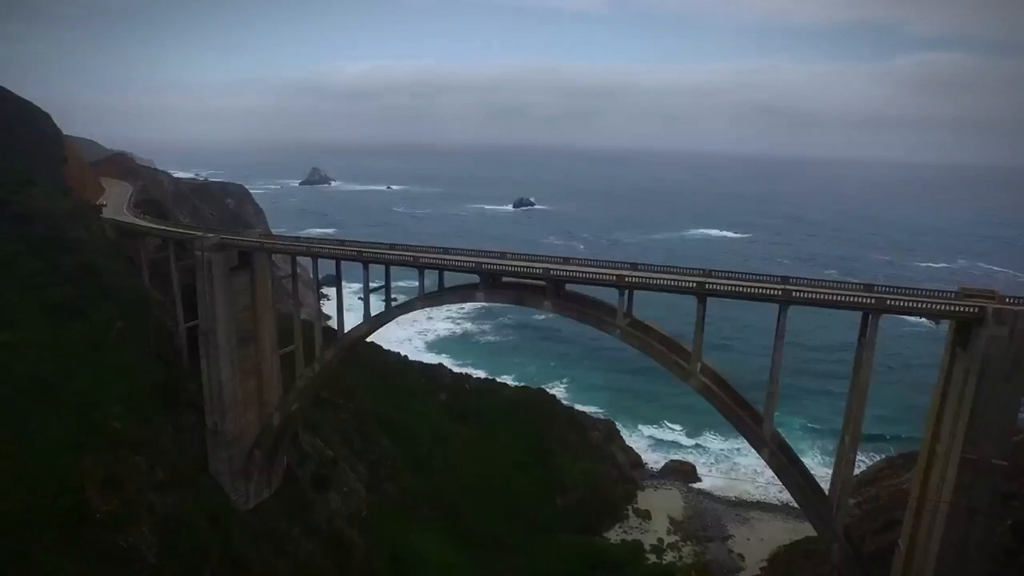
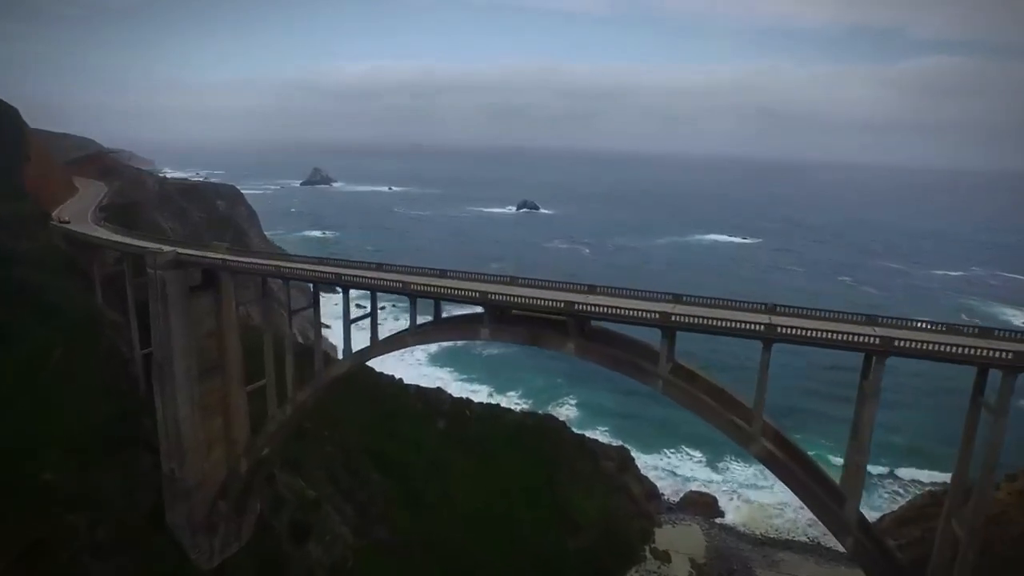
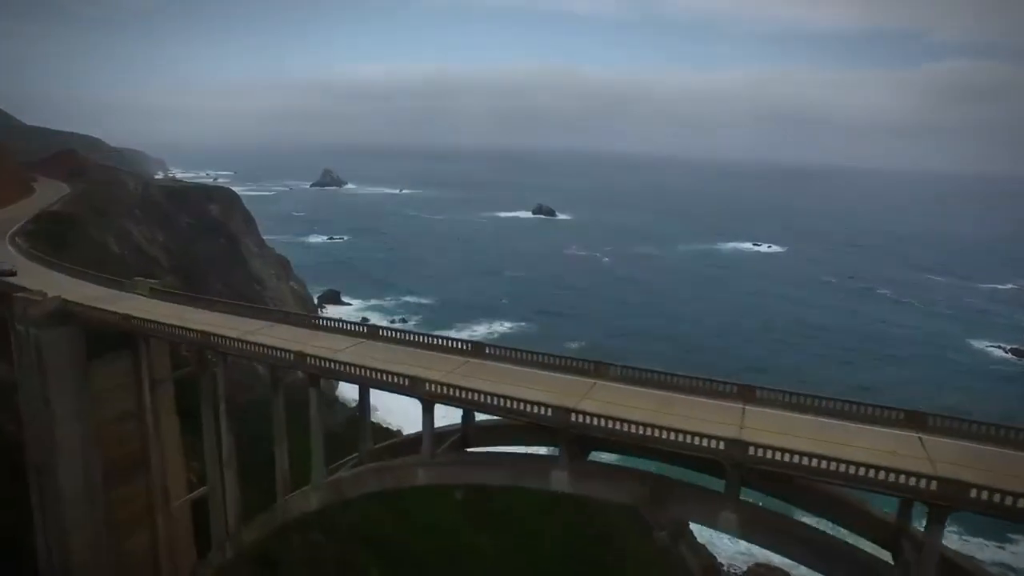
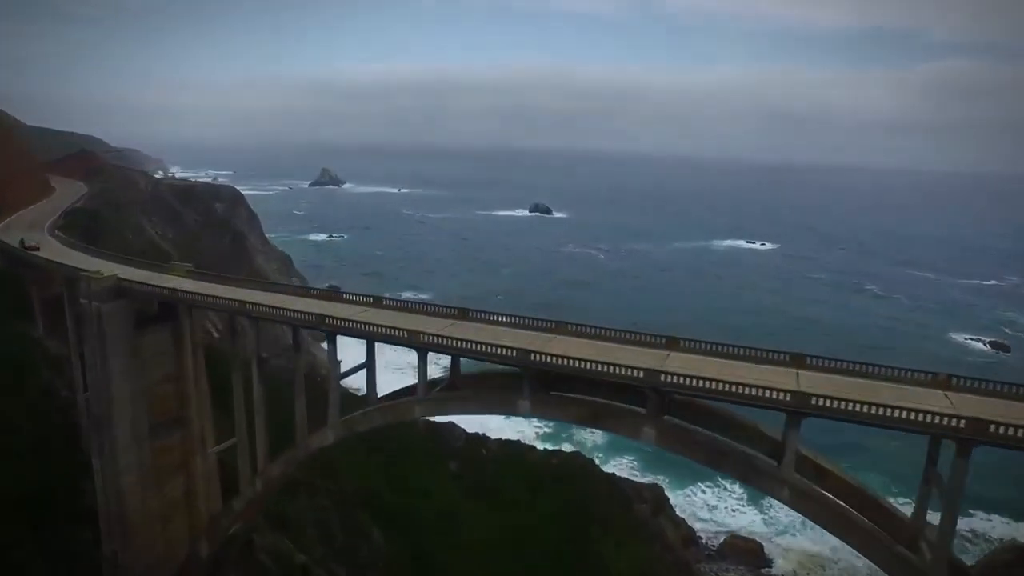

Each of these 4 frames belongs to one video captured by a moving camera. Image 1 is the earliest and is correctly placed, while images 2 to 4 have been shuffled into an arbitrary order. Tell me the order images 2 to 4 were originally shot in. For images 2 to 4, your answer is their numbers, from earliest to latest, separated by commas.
2, 4, 3
